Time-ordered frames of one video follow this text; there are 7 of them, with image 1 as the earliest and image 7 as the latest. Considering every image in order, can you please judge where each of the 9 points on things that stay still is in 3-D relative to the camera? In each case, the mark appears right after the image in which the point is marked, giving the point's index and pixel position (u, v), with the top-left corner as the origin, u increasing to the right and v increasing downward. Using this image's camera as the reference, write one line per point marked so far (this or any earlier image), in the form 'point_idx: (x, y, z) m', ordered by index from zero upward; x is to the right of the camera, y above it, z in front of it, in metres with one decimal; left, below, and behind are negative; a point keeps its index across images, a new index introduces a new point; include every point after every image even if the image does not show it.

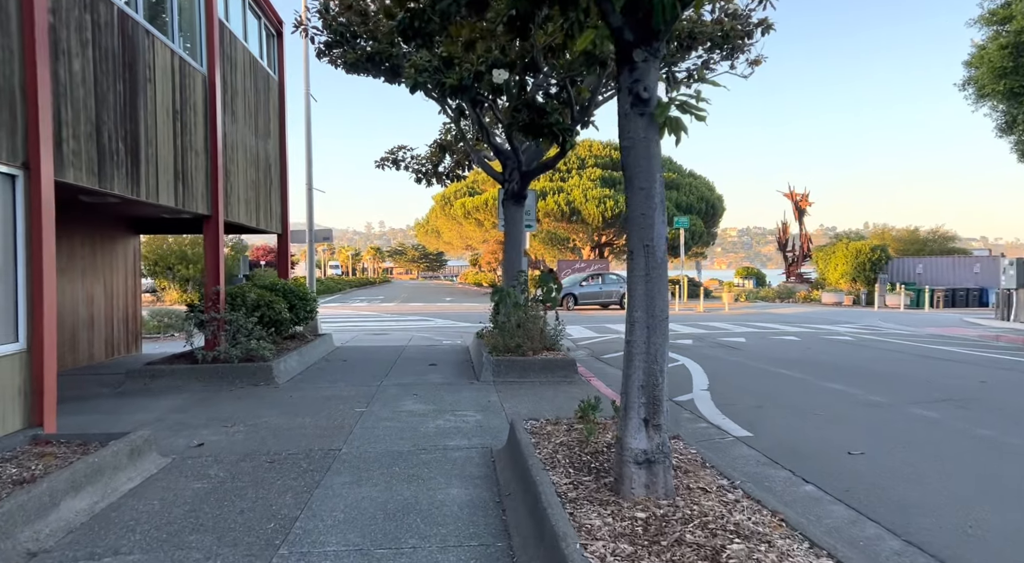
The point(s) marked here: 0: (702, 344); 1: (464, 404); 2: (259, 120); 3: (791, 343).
0: (+3.9, -1.3, +13.0) m
1: (-0.6, -1.5, +7.4) m
2: (-5.1, +3.2, +12.6) m
3: (+5.6, -1.2, +12.7) m
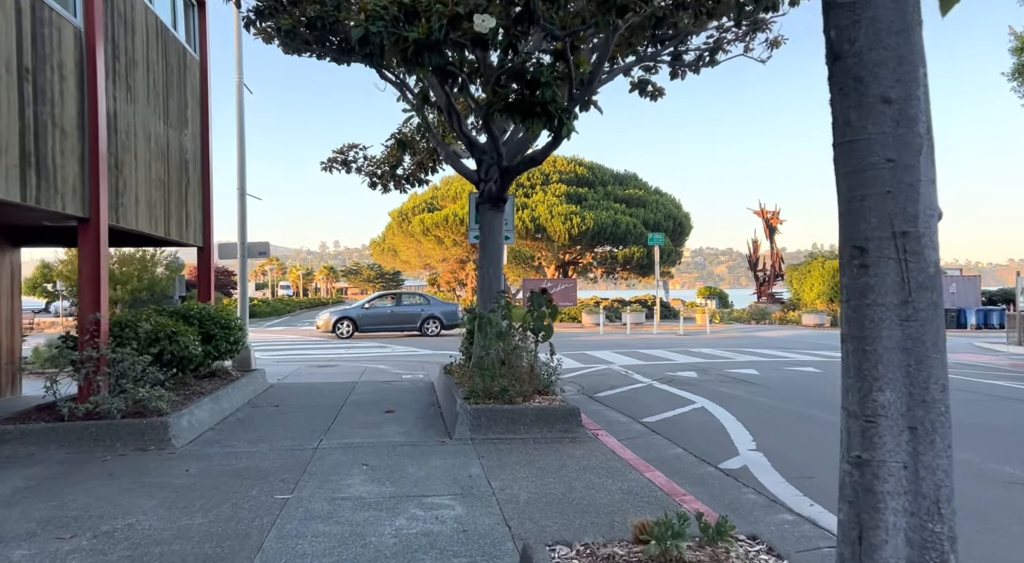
0: (+3.5, -1.7, +11.0) m
1: (-0.6, -1.7, +5.2) m
2: (-5.6, +2.8, +10.2) m
3: (+5.2, -1.6, +10.8) m
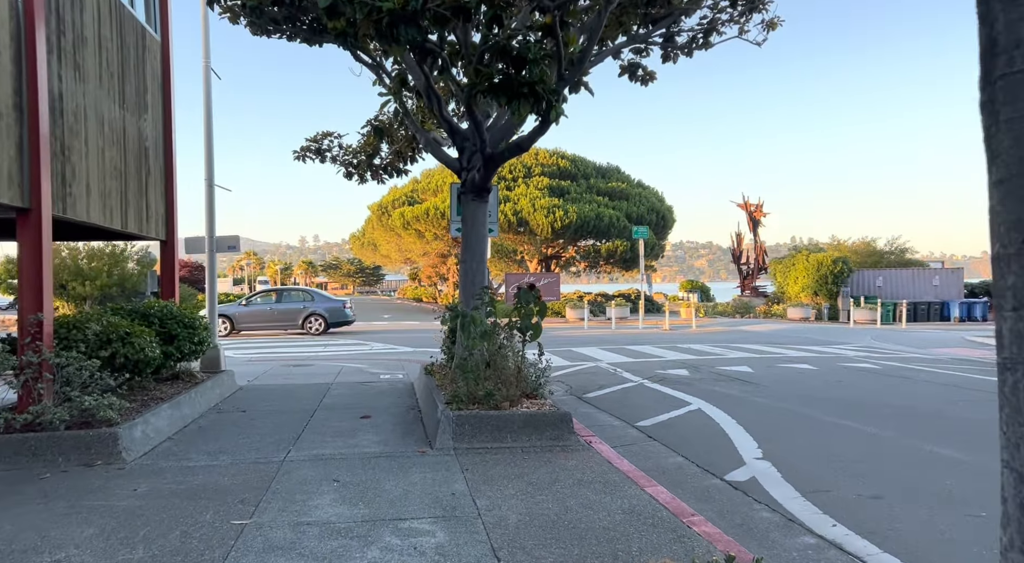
0: (+3.2, -1.6, +10.6) m
1: (-0.7, -1.6, +4.6) m
2: (-5.8, +2.9, +9.4) m
3: (+4.9, -1.5, +10.4) m
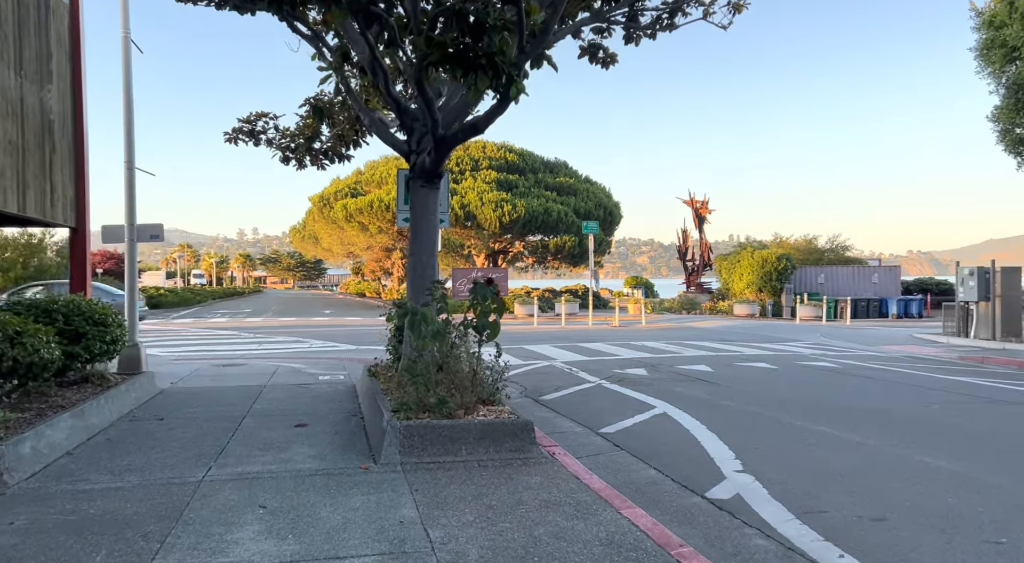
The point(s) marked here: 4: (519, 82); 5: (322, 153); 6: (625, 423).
0: (+2.4, -1.5, +10.2) m
1: (-1.0, -1.6, +3.9) m
2: (-6.4, +3.0, +8.2) m
3: (+4.1, -1.5, +10.2) m
4: (+0.1, +2.0, +6.4) m
5: (-3.4, +2.3, +11.3) m
6: (+1.3, -1.6, +7.2) m
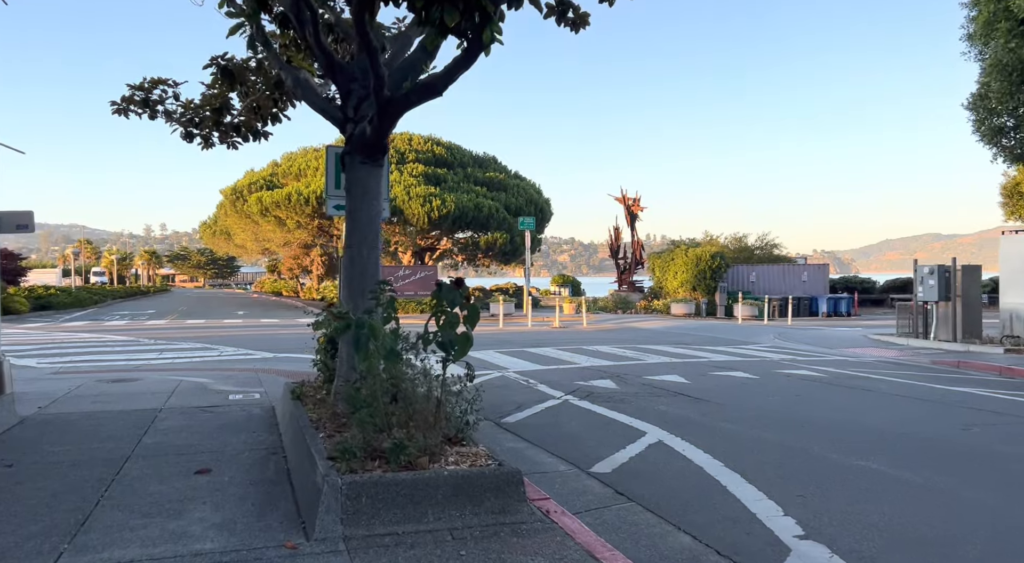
0: (+1.7, -1.5, +9.0) m
1: (-0.9, -1.6, +2.4) m
2: (-6.8, +3.0, +6.0) m
3: (+3.5, -1.5, +9.2) m
4: (-0.1, +2.0, +4.9) m
5: (-4.1, +2.3, +9.4) m
6: (+1.0, -1.6, +5.9) m
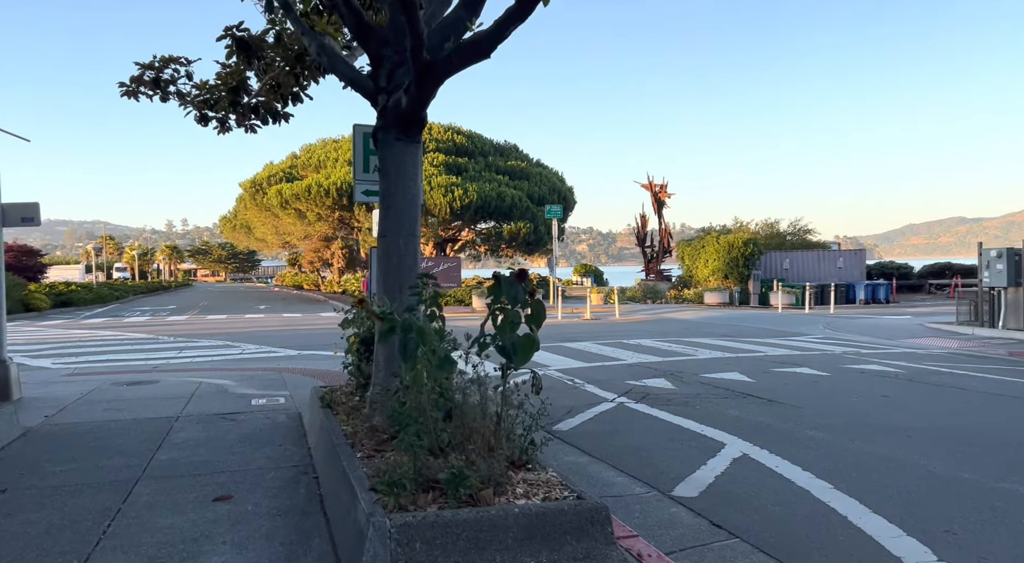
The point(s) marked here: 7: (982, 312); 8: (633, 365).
0: (+2.4, -1.4, +8.2) m
1: (-0.5, -1.6, +1.6) m
2: (-6.3, +3.0, +5.3) m
3: (+4.1, -1.3, +8.3) m
4: (+0.3, +2.0, +4.1) m
5: (-3.6, +2.4, +8.7) m
6: (+1.5, -1.5, +5.1) m
7: (+10.7, -0.7, +14.3) m
8: (+1.9, -1.3, +10.0) m
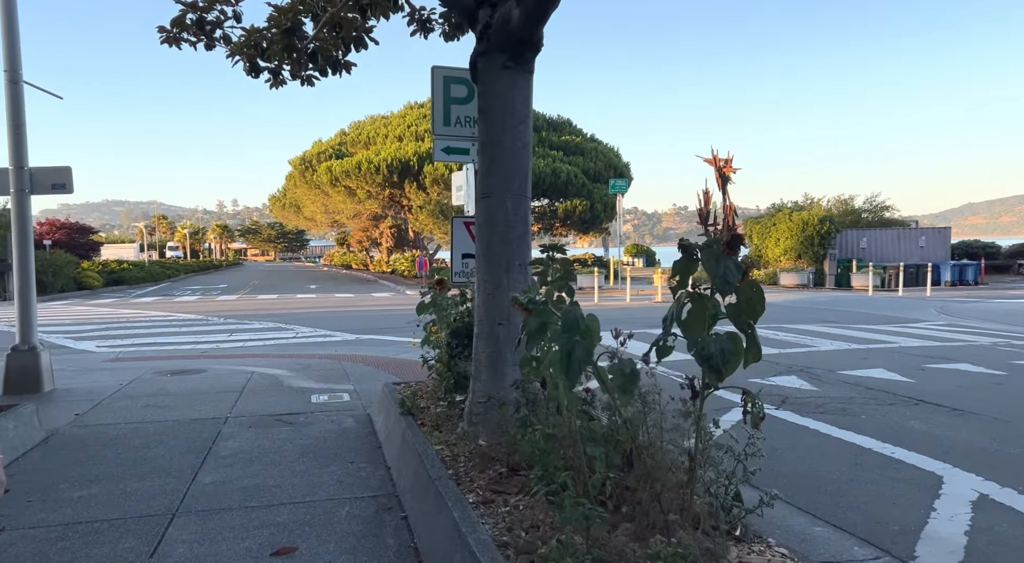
0: (+3.5, -1.1, +6.6) m
1: (+0.2, -1.6, +0.3) m
2: (-5.4, +3.2, +4.2) m
3: (+5.2, -1.1, +6.7) m
4: (+1.2, +2.2, +2.6) m
5: (-2.4, +2.6, +7.4) m
6: (+2.4, -1.4, +3.6) m
7: (+12.2, -0.3, +12.2) m
8: (+3.1, -1.0, +8.5) m
